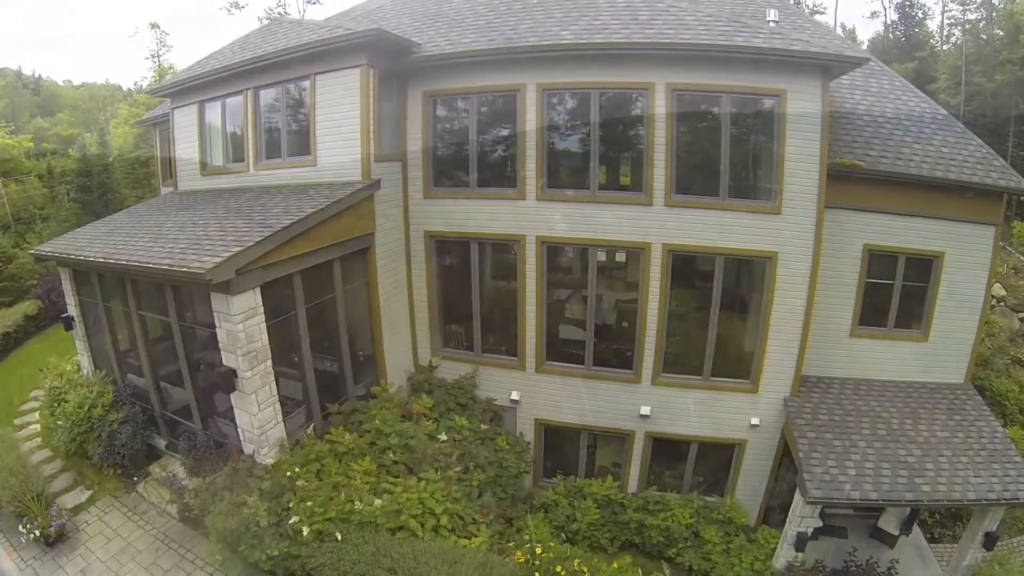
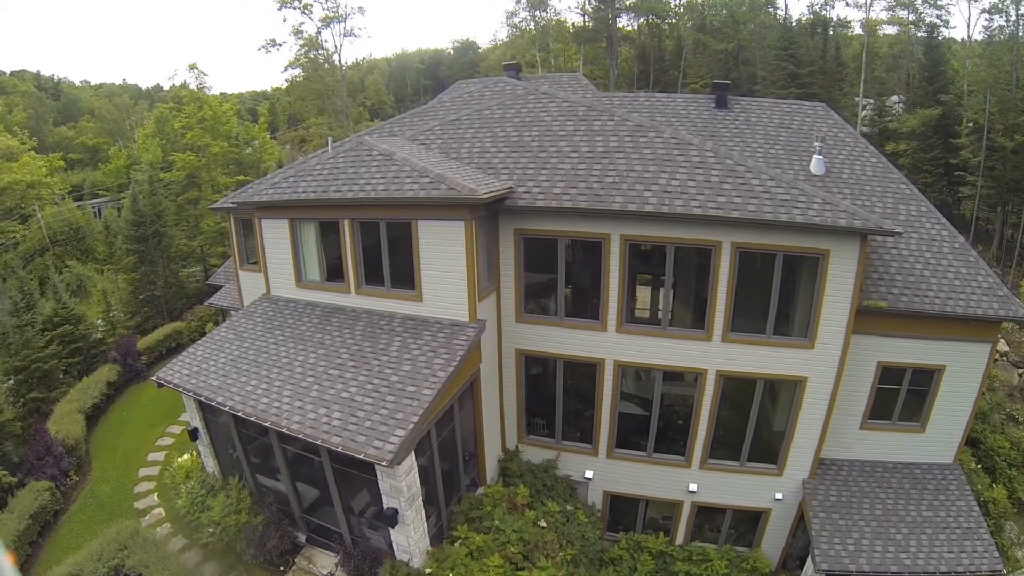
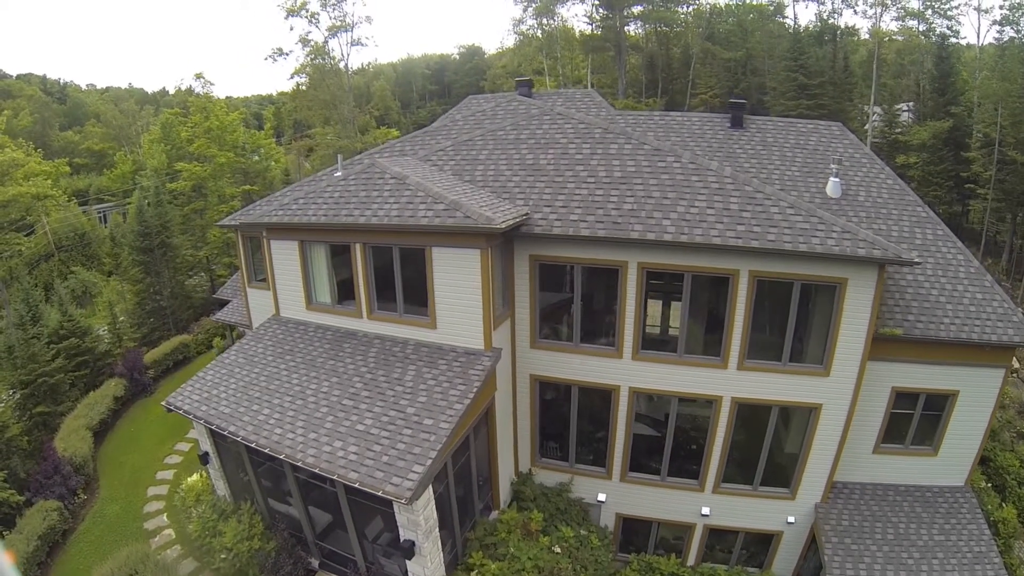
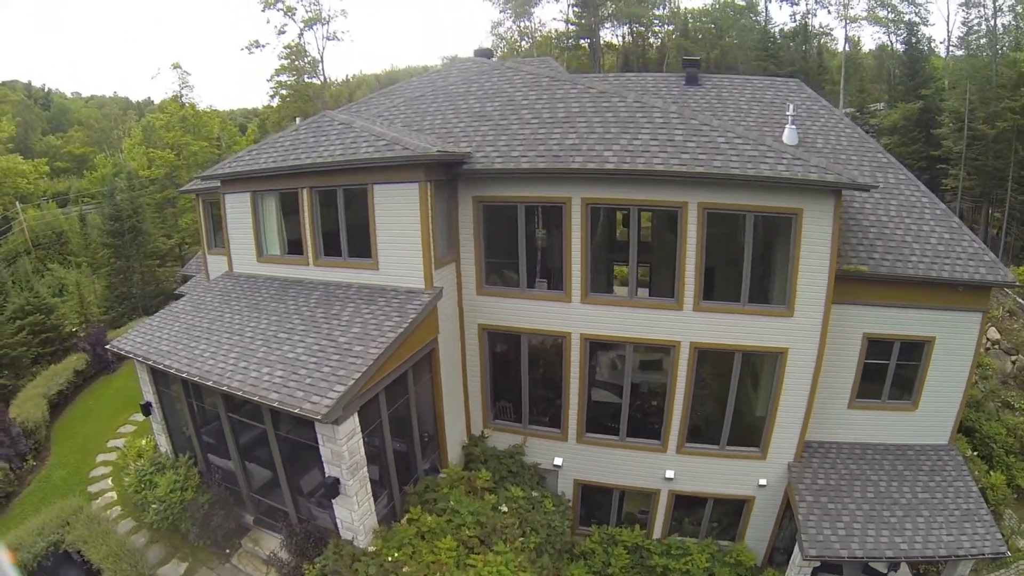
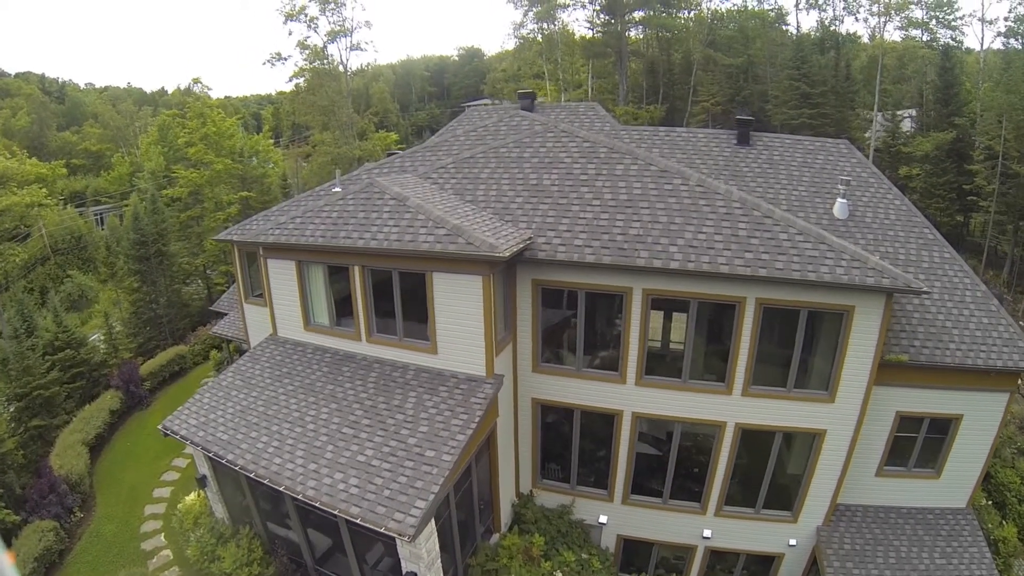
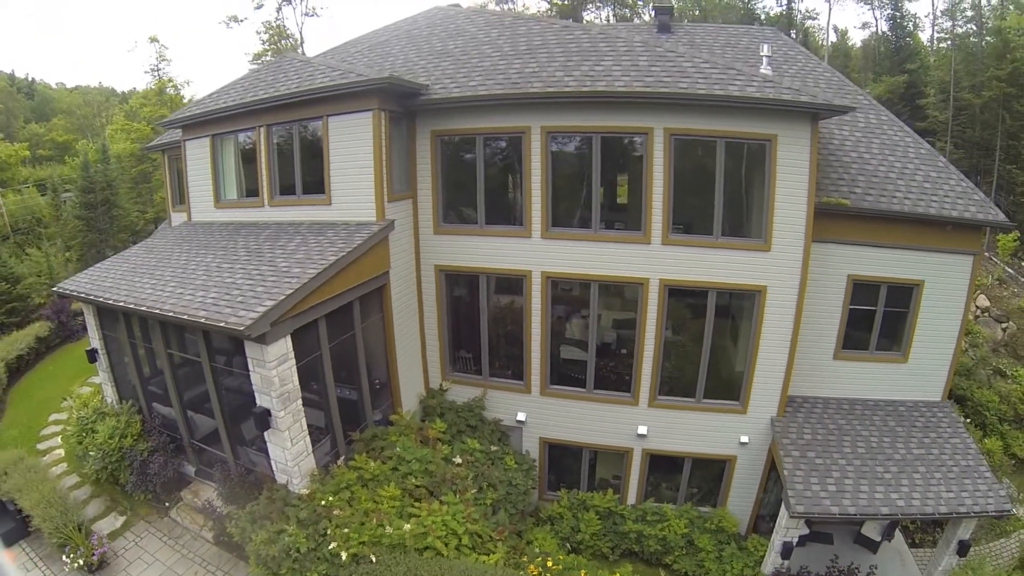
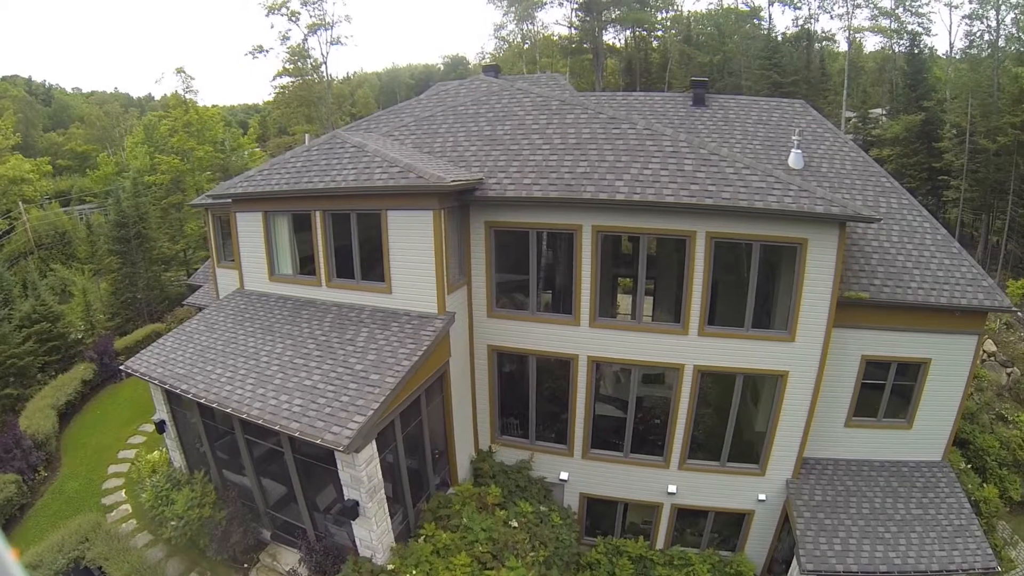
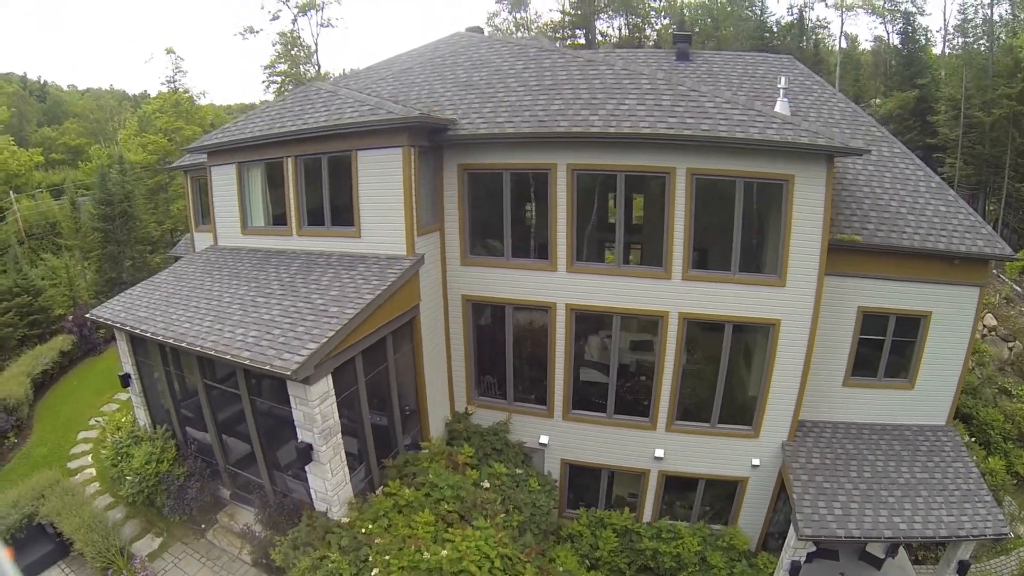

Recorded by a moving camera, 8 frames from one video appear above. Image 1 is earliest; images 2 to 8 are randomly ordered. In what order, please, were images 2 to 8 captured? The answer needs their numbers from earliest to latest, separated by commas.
6, 8, 4, 7, 2, 3, 5
